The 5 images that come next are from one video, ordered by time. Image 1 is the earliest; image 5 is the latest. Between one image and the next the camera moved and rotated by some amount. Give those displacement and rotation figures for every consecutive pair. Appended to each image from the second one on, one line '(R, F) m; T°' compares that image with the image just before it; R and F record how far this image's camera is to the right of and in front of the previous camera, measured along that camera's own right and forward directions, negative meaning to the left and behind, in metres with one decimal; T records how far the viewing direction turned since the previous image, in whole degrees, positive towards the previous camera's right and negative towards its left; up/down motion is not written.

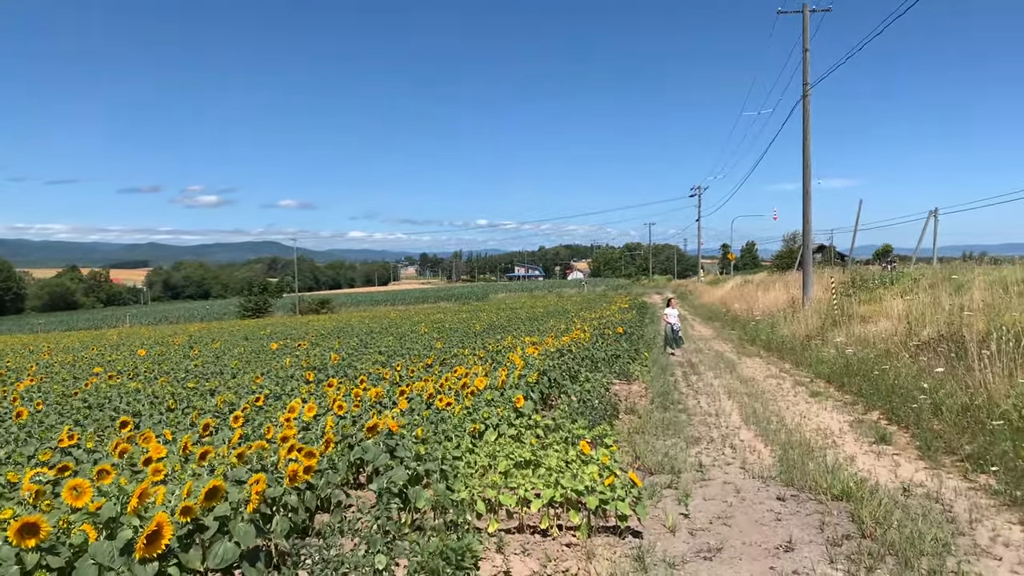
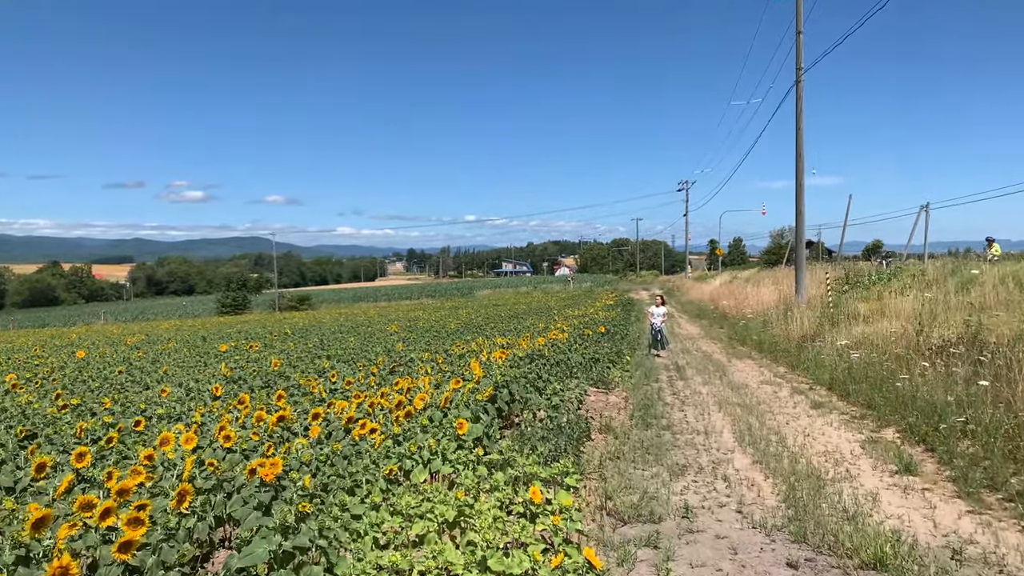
(+0.3, +1.1) m; +1°
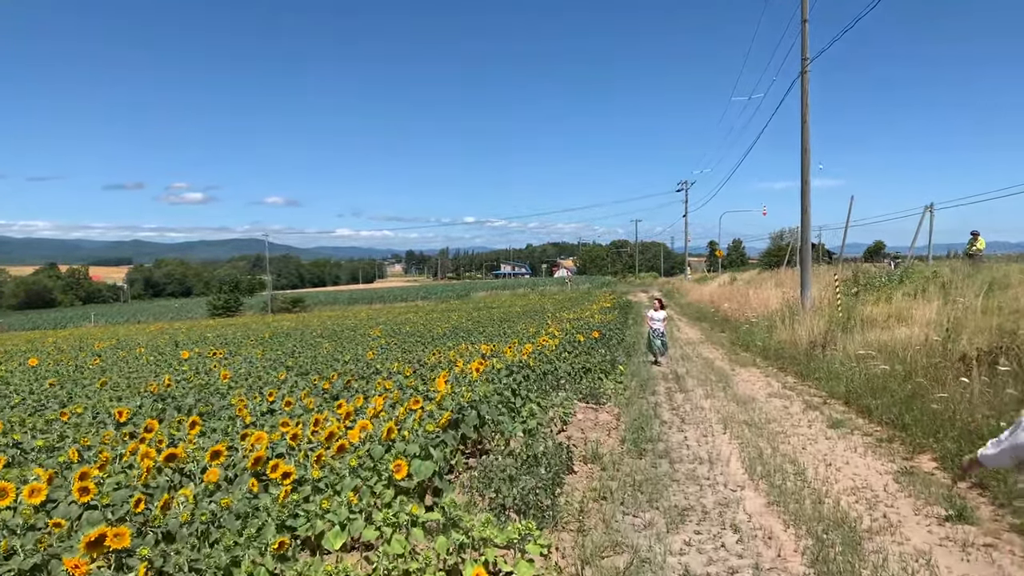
(+0.2, +1.0) m; 0°
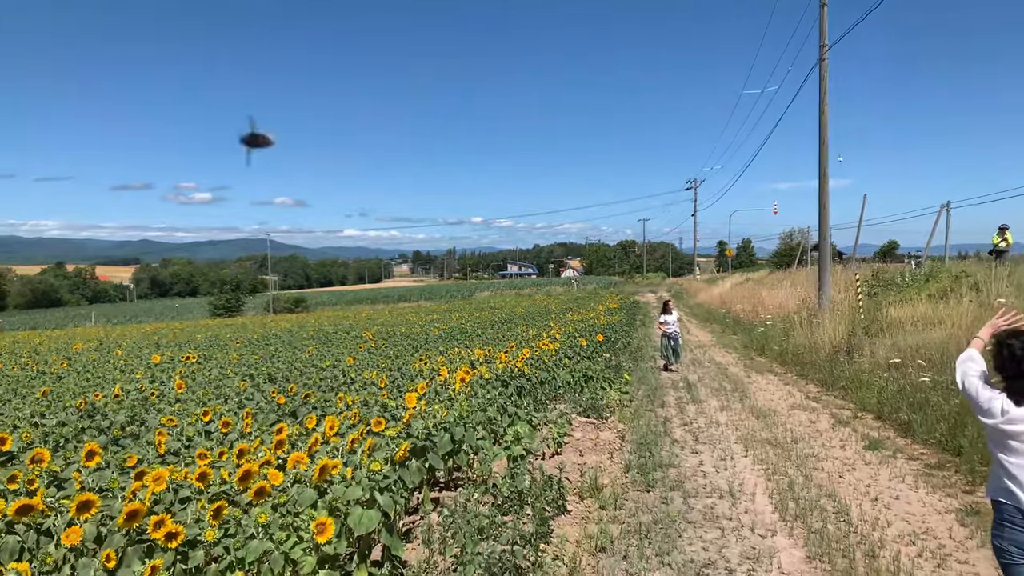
(+0.1, +0.9) m; -1°
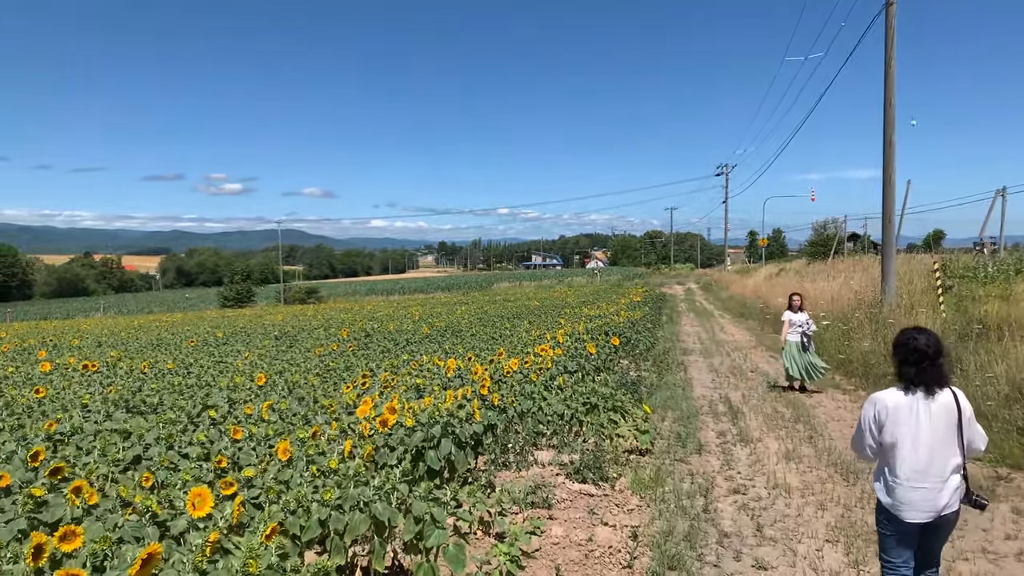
(+0.4, +2.6) m; -2°
